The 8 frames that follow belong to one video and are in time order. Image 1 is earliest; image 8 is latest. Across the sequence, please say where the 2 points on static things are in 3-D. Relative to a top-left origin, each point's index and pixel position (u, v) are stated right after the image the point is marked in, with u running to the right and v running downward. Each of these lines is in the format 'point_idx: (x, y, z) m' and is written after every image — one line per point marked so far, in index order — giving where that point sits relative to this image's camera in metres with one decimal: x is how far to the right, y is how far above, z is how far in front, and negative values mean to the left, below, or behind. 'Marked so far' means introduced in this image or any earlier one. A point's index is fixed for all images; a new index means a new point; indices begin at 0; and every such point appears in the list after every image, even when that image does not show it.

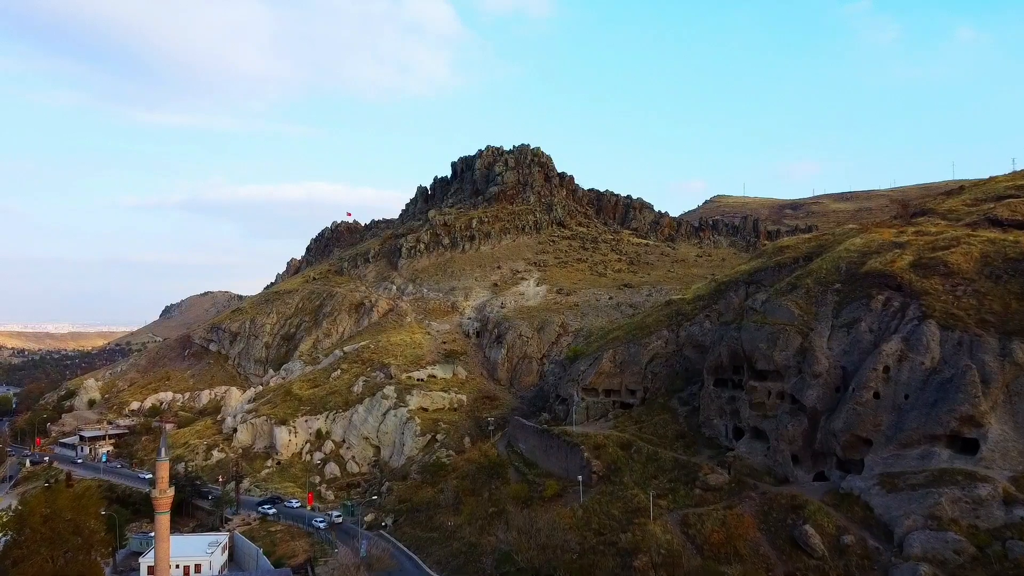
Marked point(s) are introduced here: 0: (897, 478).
0: (+7.8, -3.9, +18.1) m
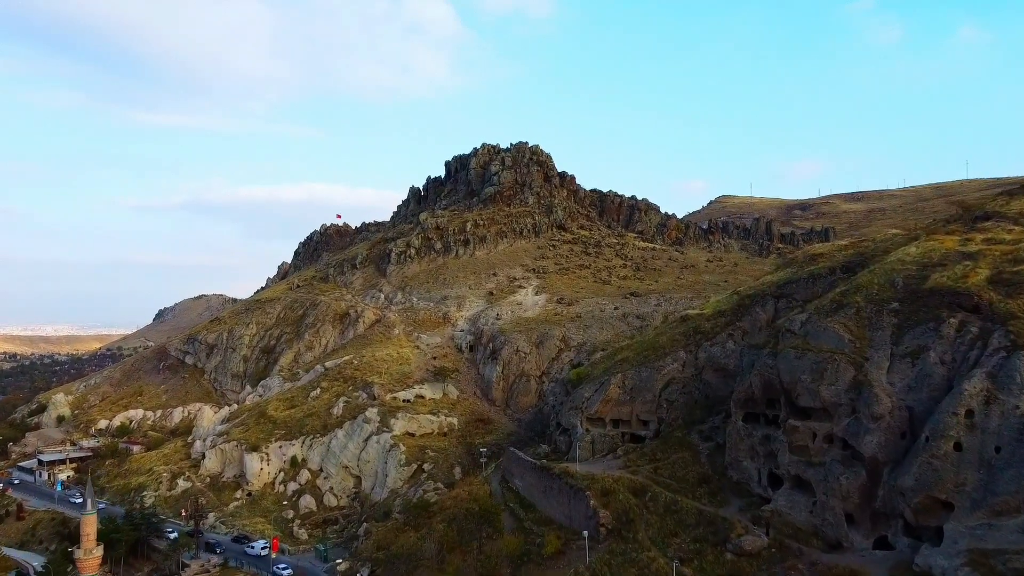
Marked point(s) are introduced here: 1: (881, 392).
0: (+7.6, -4.3, +14.1) m
1: (+7.3, -2.1, +17.5) m
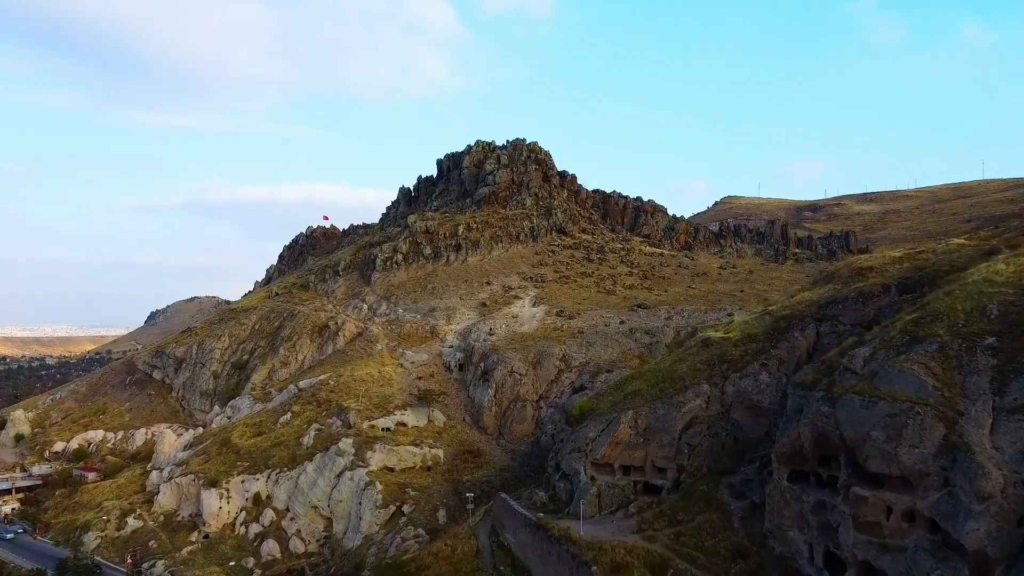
0: (+7.4, -4.8, +9.8) m
1: (+7.0, -2.6, +13.2) m
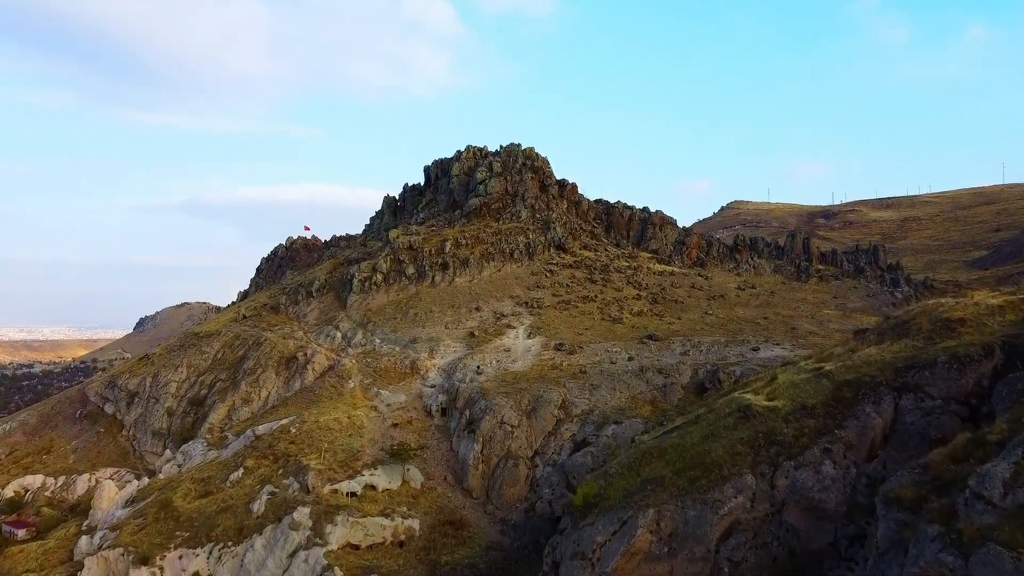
0: (+7.1, -5.9, +4.5) m
1: (+6.7, -3.7, +7.9) m
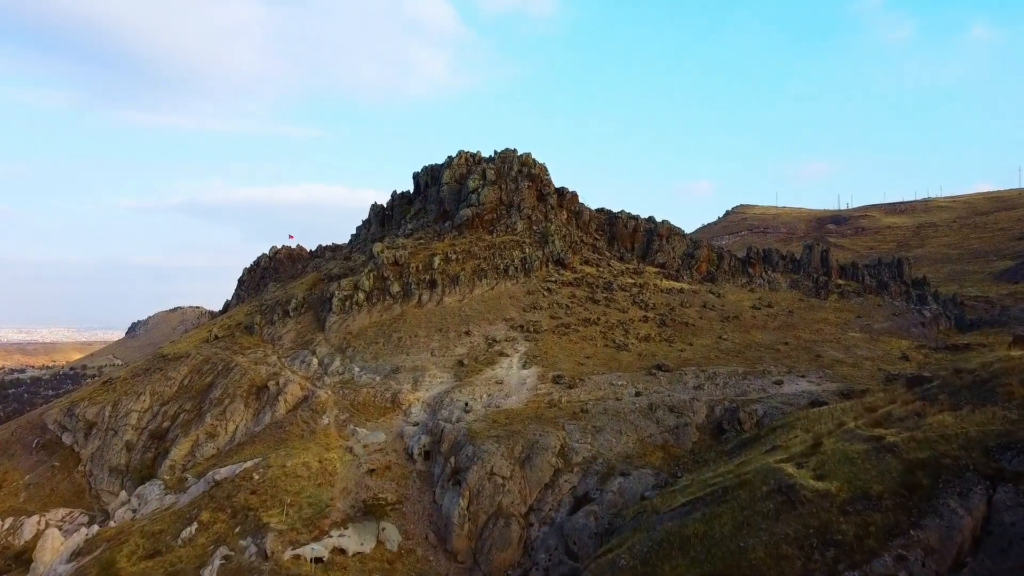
0: (+6.8, -6.8, +0.7) m
1: (+6.5, -4.6, +4.1) m
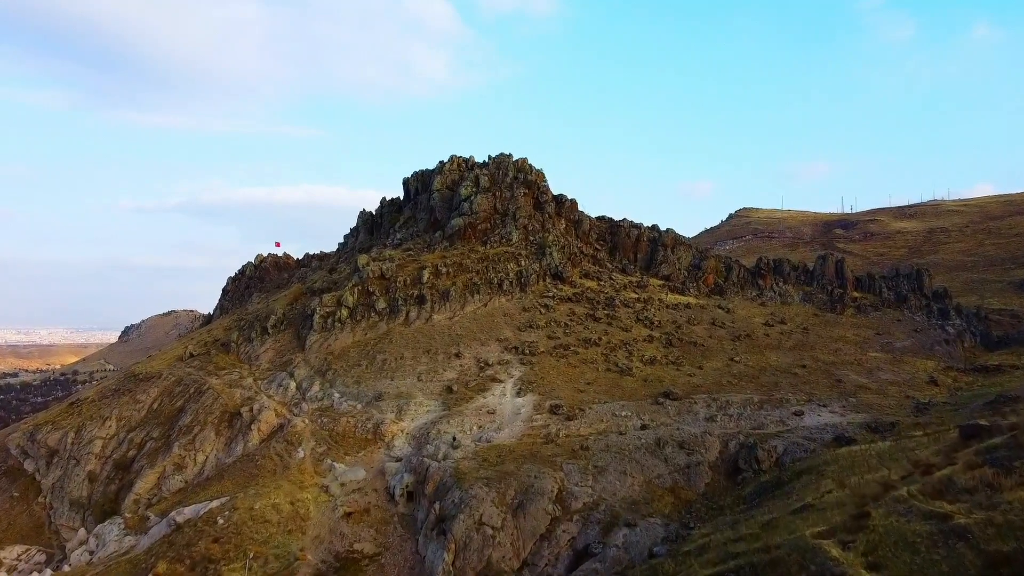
0: (+6.6, -7.5, -2.1) m
1: (+6.3, -5.3, +1.3) m
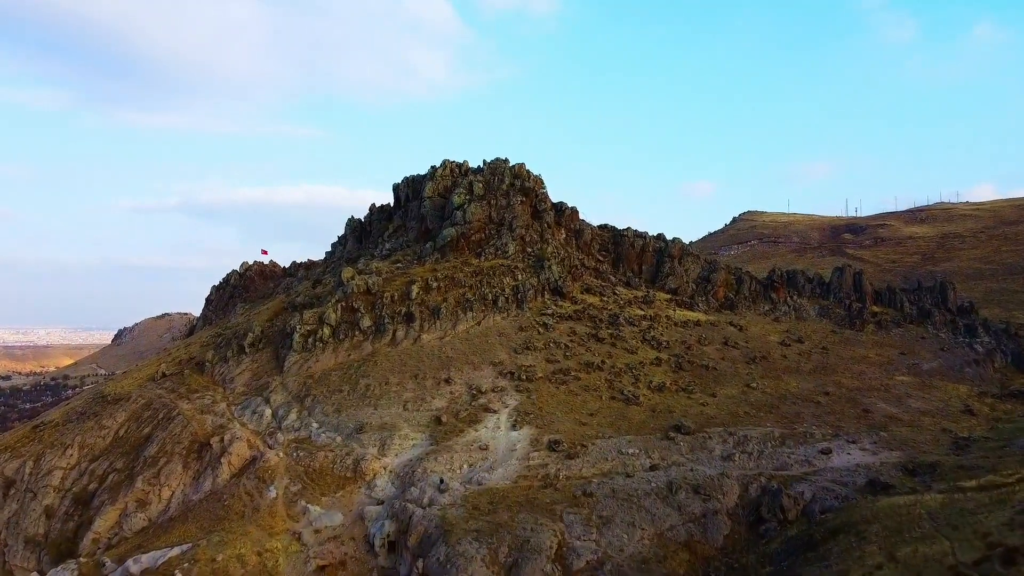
0: (+6.5, -8.1, -4.9) m
1: (+6.1, -5.9, -1.5) m
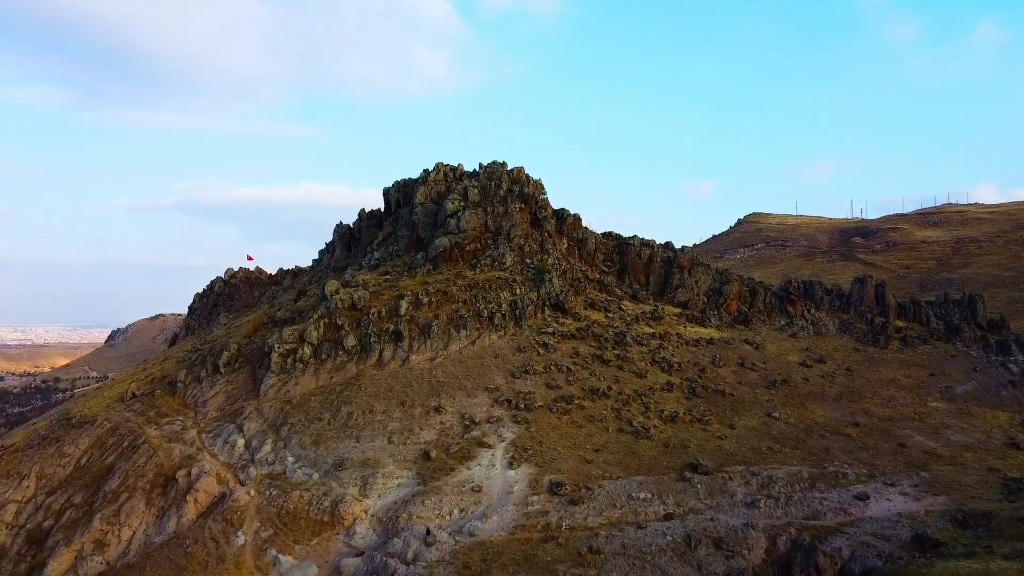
0: (+6.4, -8.8, -7.8) m
1: (+6.0, -6.6, -4.4) m
